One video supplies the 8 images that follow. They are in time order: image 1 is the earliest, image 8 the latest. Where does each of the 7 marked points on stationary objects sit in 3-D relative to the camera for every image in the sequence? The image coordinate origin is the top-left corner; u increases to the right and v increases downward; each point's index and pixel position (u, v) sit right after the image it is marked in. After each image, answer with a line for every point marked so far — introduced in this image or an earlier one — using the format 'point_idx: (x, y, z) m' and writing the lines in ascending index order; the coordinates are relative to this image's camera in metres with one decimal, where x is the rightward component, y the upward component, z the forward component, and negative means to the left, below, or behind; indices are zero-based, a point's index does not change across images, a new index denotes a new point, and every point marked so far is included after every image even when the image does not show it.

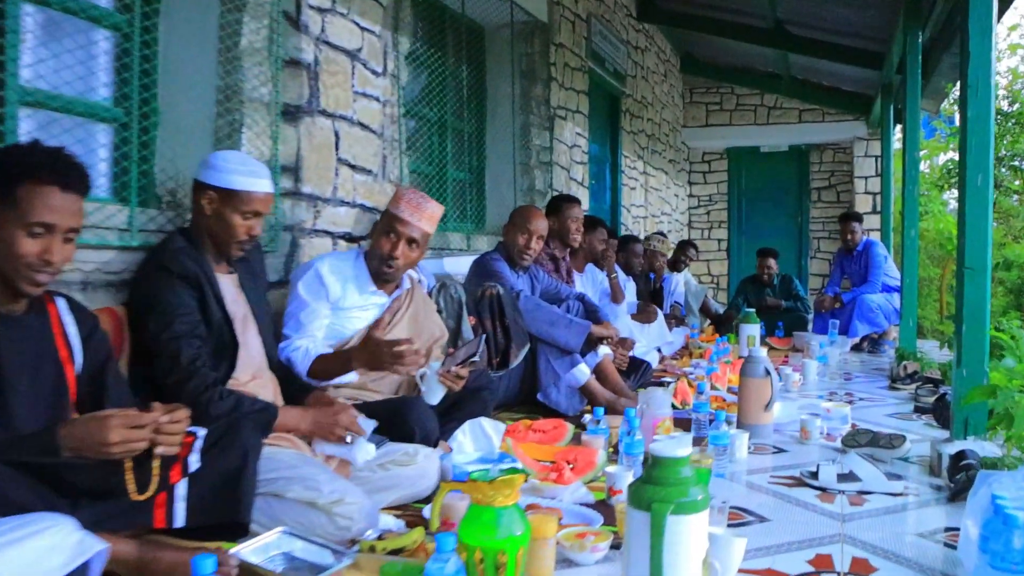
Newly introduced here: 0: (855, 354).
0: (+4.1, -0.8, +6.8) m
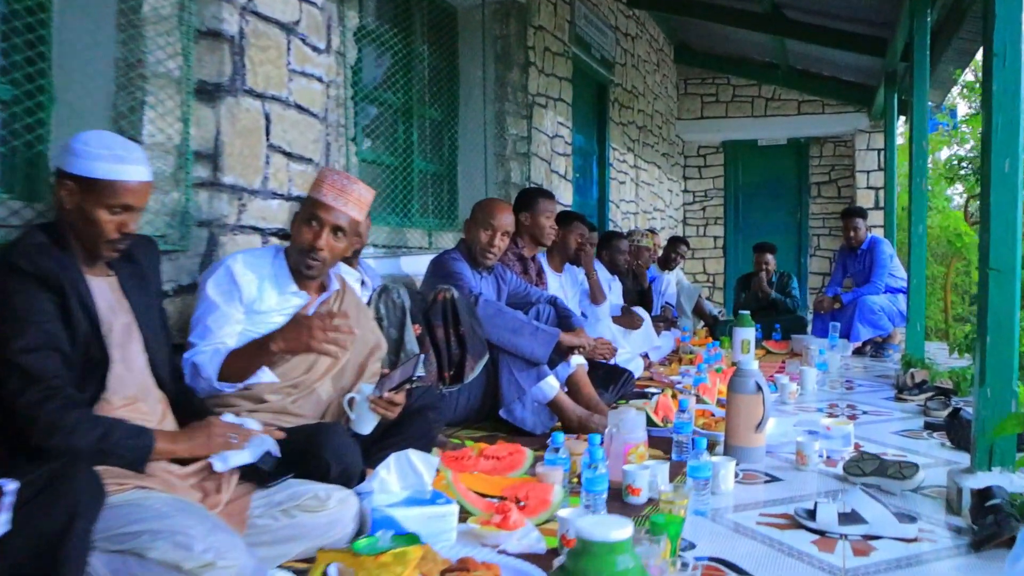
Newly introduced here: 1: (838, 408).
0: (+3.9, -0.8, +6.4) m
1: (+2.5, -0.9, +4.4) m
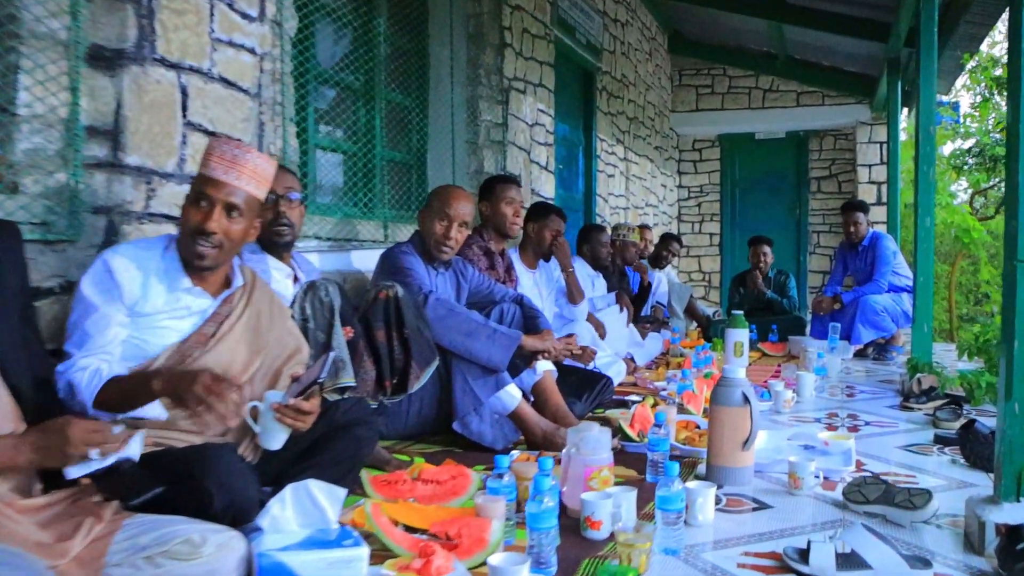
0: (+3.6, -0.8, +5.9) m
1: (+2.3, -0.9, +4.0) m
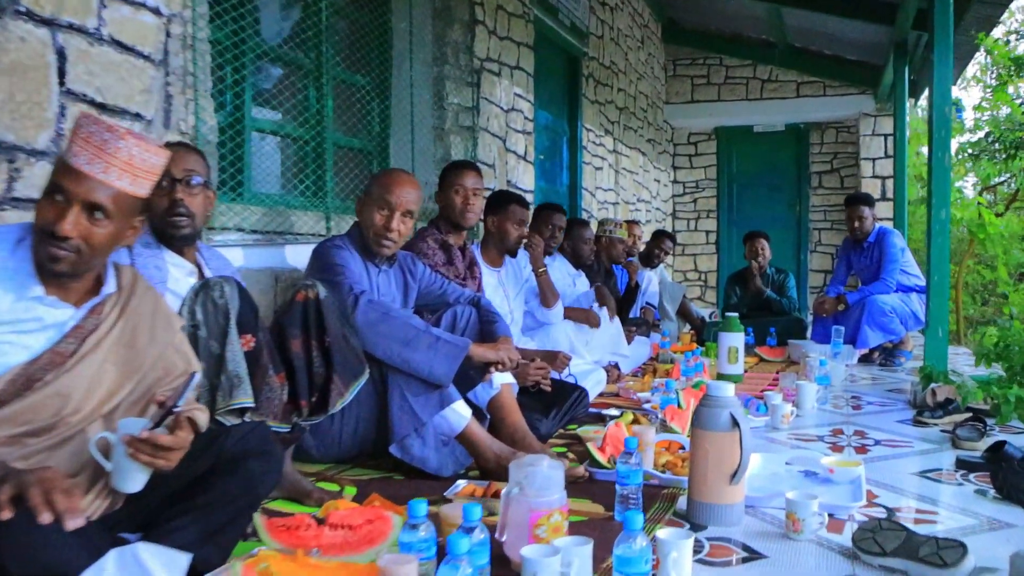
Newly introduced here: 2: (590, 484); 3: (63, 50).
0: (+3.4, -0.8, +5.4) m
1: (+2.0, -0.9, +3.5) m
2: (+0.4, -0.9, +2.7) m
3: (-1.9, +1.0, +2.4) m
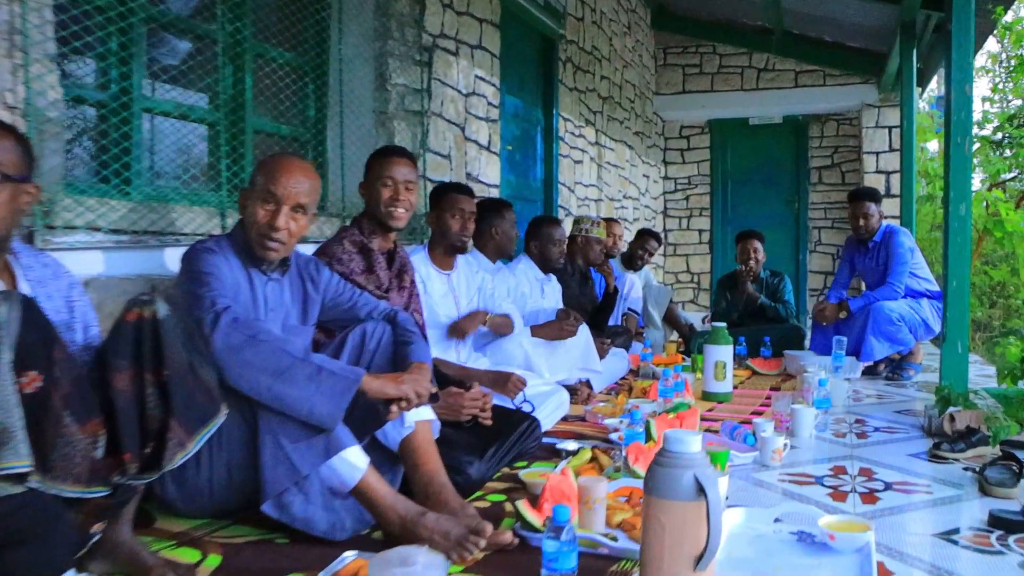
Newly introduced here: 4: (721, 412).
0: (+3.1, -0.8, +4.8) m
1: (+1.7, -0.9, +2.9) m
2: (0.0, -1.0, +2.1) m
3: (-2.3, +1.0, +1.8) m
4: (+1.5, -0.9, +4.0) m
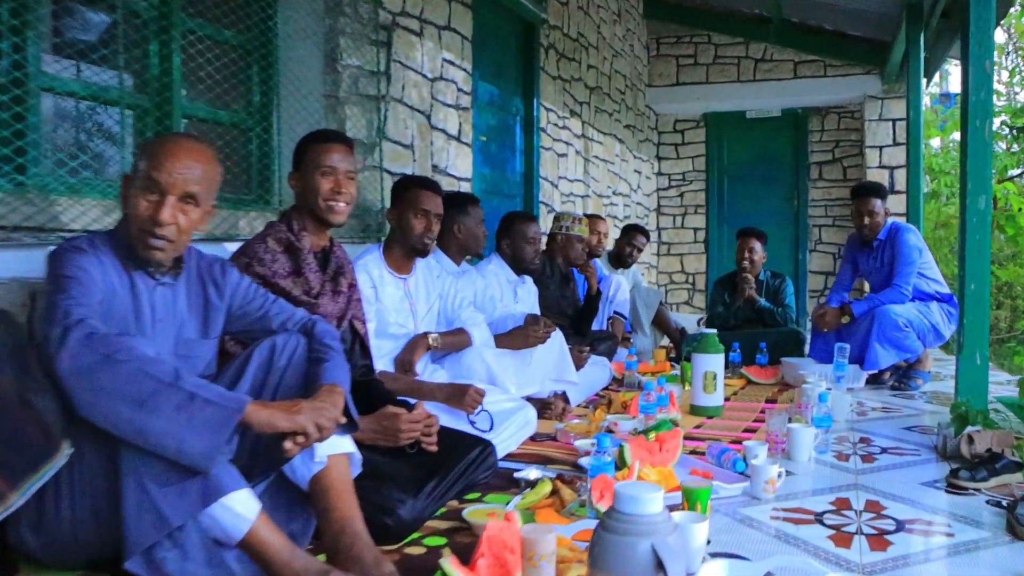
0: (+2.8, -0.8, +4.4) m
1: (+1.5, -1.0, +2.5) m
2: (-0.2, -1.0, +1.7) m
3: (-2.5, +0.9, +1.4) m
4: (+1.3, -0.9, +3.6) m
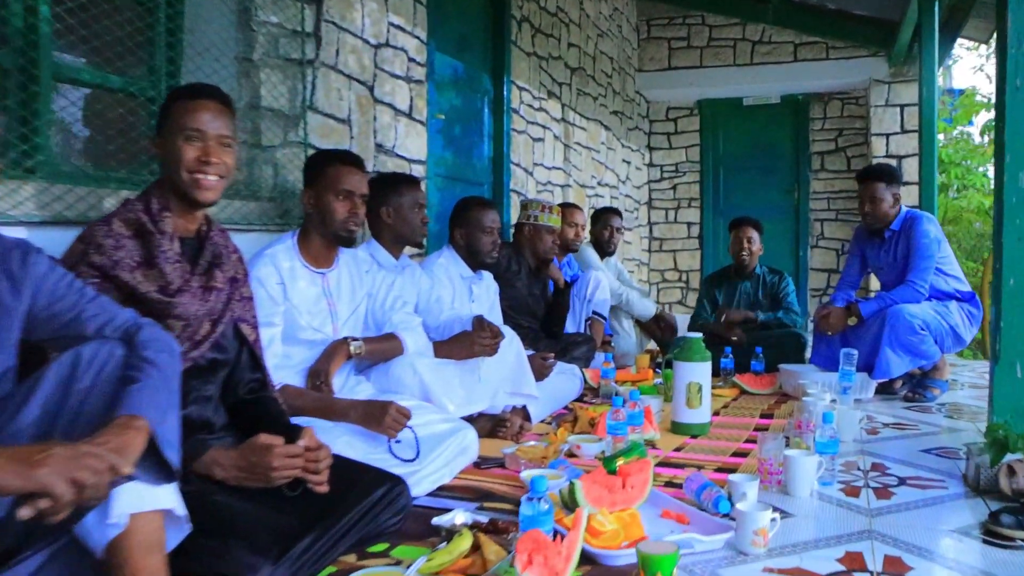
0: (+2.5, -0.8, +3.8) m
1: (+1.2, -0.9, +1.9) m
2: (-0.5, -1.0, +1.1) m
3: (-2.8, +1.0, +0.9) m
4: (+1.0, -0.9, +3.0) m
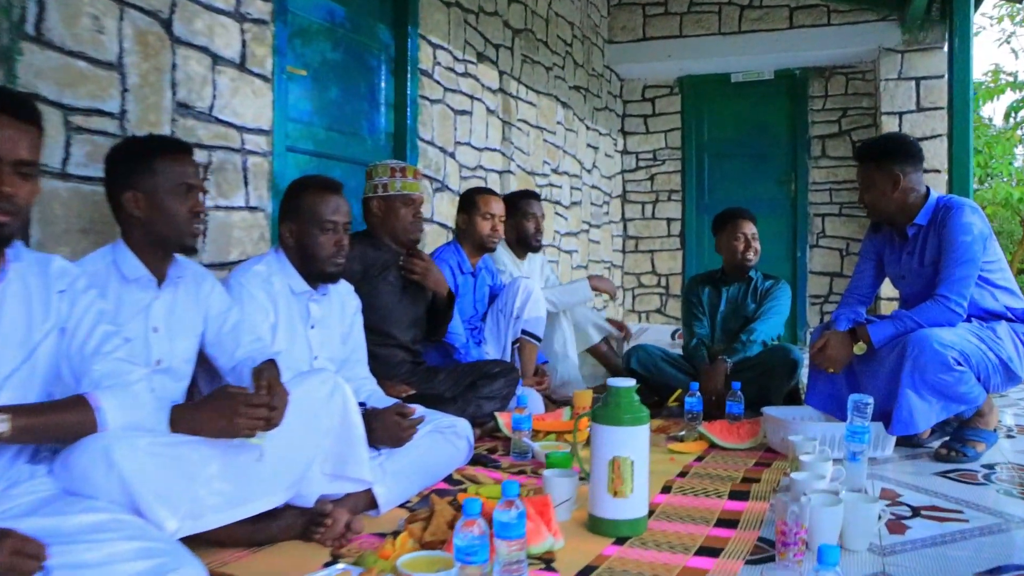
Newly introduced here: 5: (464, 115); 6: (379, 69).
0: (+1.9, -0.9, +2.7) m
1: (+0.5, -1.0, +0.8) m
2: (-1.2, -1.1, -0.1) m
3: (-3.5, +0.9, -0.3) m
4: (+0.3, -1.0, +1.9) m
5: (-0.4, +1.4, +4.5) m
6: (-0.9, +1.5, +3.9) m
